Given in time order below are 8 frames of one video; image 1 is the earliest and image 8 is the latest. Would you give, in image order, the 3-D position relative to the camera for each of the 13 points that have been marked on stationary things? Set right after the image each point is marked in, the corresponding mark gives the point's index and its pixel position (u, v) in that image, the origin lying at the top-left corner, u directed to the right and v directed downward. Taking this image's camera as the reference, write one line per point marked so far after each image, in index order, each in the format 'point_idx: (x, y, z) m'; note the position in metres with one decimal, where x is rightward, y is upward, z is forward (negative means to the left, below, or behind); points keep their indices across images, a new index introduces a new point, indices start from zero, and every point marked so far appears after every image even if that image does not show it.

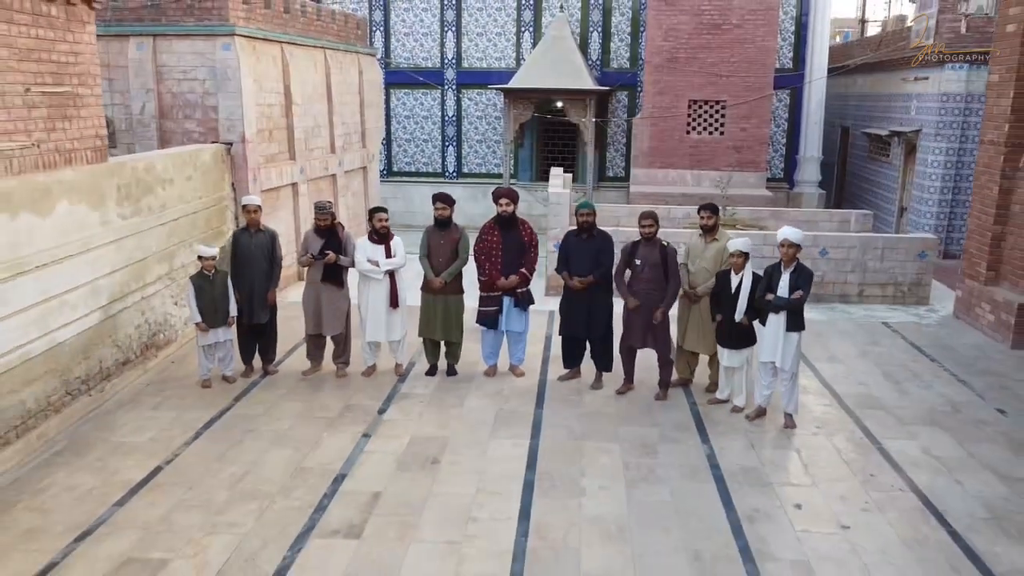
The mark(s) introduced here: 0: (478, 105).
0: (-0.6, +3.0, +13.7) m
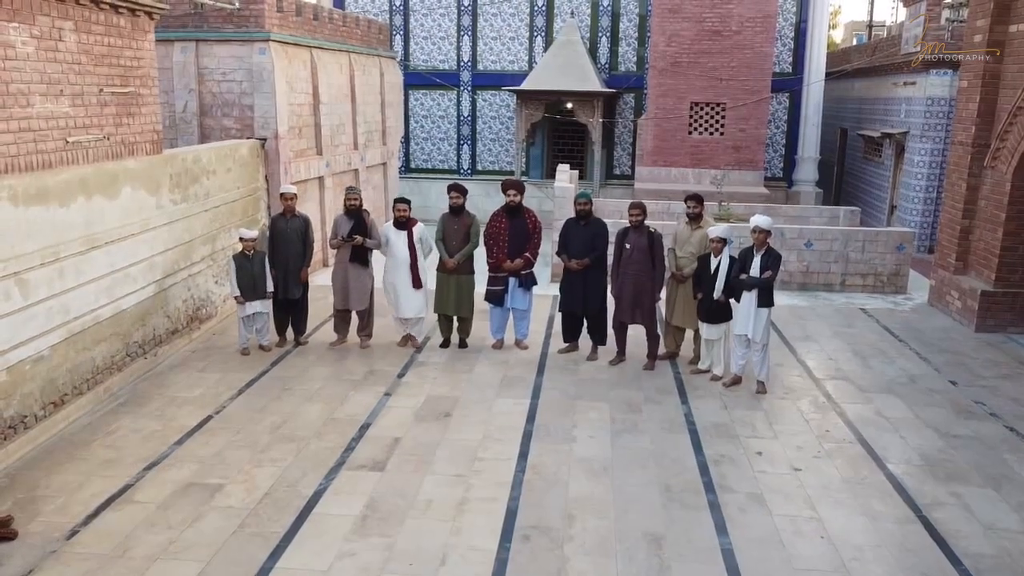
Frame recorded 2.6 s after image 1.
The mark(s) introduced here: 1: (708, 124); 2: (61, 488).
0: (-0.3, +3.1, +14.4) m
1: (+2.9, +2.4, +12.2) m
2: (-2.3, -1.0, +4.3) m
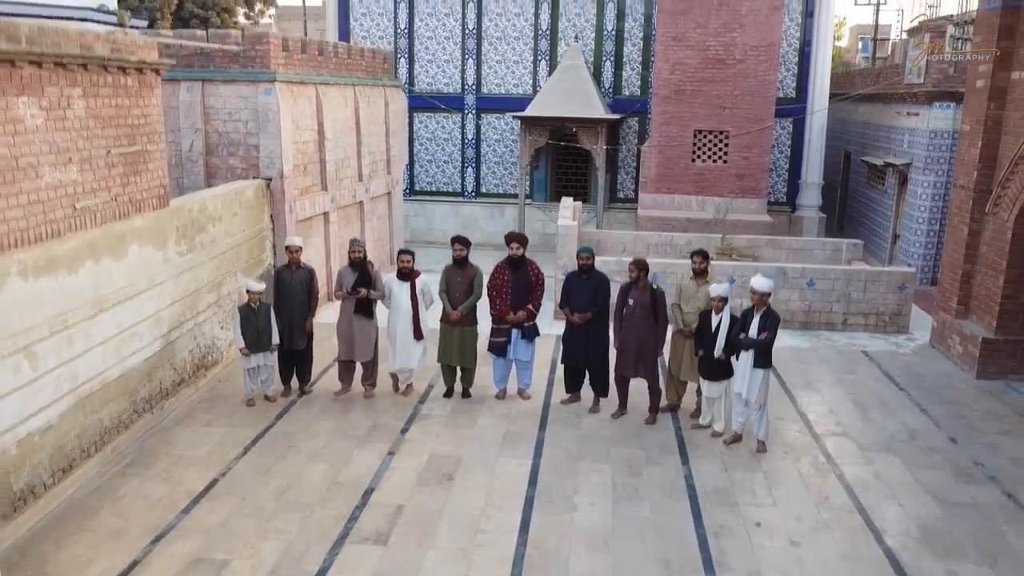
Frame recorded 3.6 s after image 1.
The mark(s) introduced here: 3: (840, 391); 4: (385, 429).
0: (-0.3, +2.7, +14.4) m
1: (+2.9, +2.0, +12.2) m
2: (-2.3, -1.4, +4.4) m
3: (+2.8, -0.9, +7.1) m
4: (-0.9, -1.0, +6.2) m
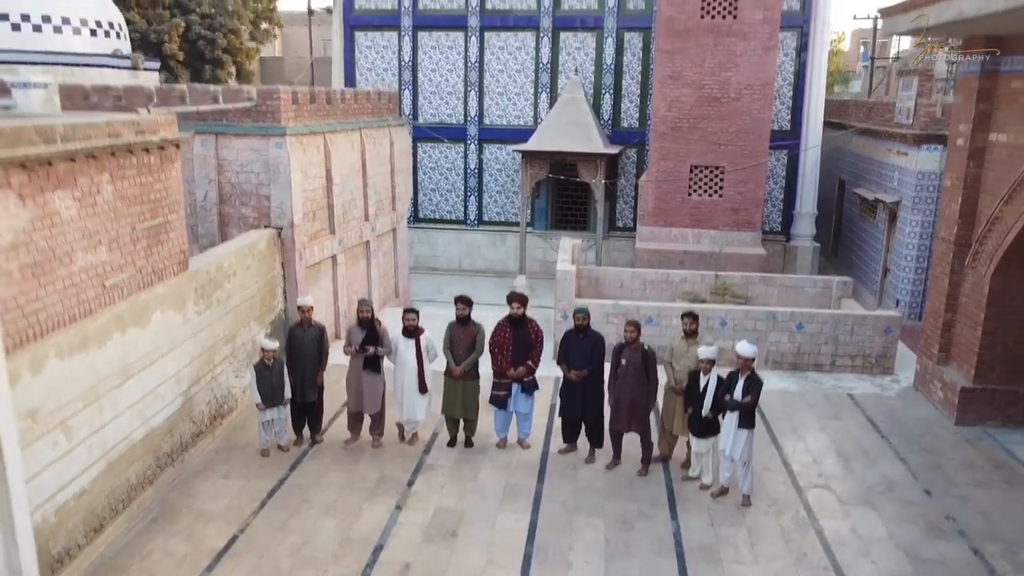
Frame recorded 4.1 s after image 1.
0: (-0.2, +2.3, +14.8) m
1: (+2.9, +1.5, +12.6) m
2: (-2.3, -1.9, +4.7) m
3: (+2.8, -1.3, +7.4) m
4: (-0.9, -1.5, +6.5) m
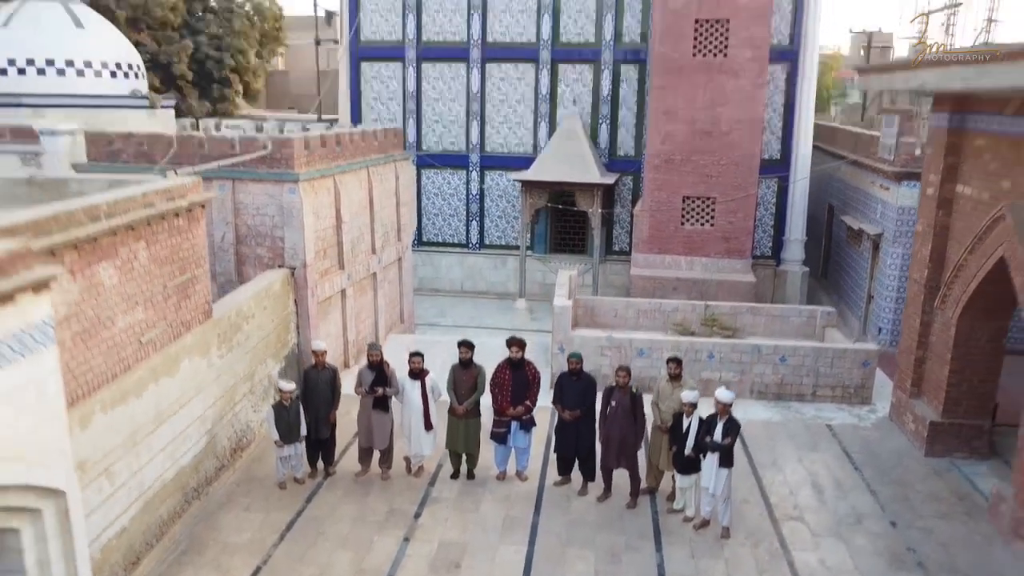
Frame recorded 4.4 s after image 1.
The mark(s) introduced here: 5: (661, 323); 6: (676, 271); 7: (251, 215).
0: (-0.2, +1.9, +15.4) m
1: (+2.9, +1.1, +13.1) m
2: (-2.3, -2.3, +5.3) m
3: (+2.8, -1.7, +8.0) m
4: (-0.9, -1.9, +7.1) m
5: (+2.0, -0.5, +11.3) m
6: (+2.6, +0.3, +13.2) m
7: (-2.9, +0.8, +9.4) m
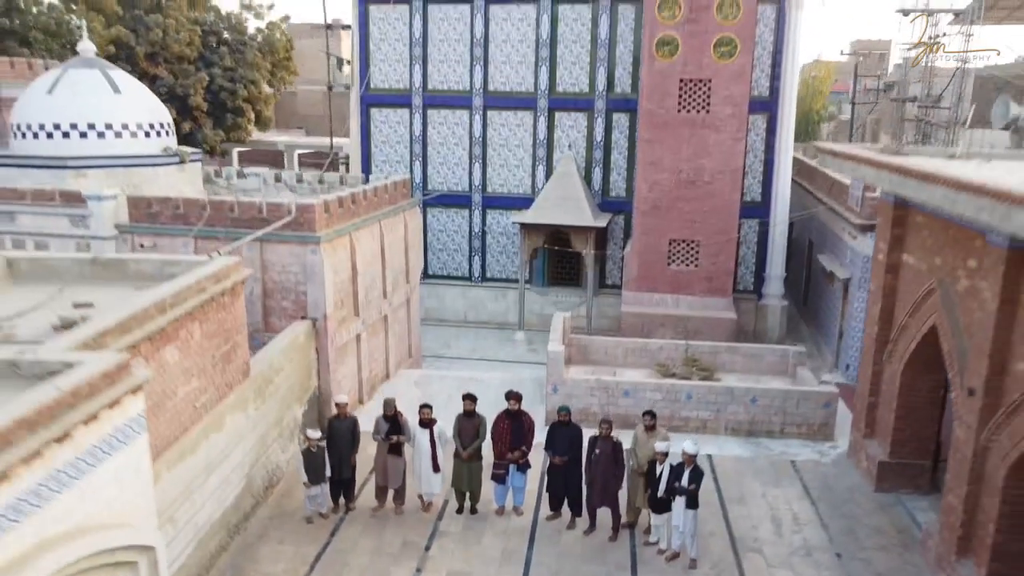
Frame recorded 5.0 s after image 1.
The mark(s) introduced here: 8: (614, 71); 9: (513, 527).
0: (-0.2, +1.3, +16.5) m
1: (+2.9, +0.5, +14.2) m
2: (-2.4, -2.9, +6.4) m
3: (+2.7, -2.4, +9.1) m
4: (-1.0, -2.5, +8.2) m
5: (+2.0, -1.1, +12.4) m
6: (+2.6, -0.3, +14.3) m
7: (-3.0, +0.2, +10.5) m
8: (+1.9, +4.0, +15.5) m
9: (0.0, -2.5, +8.6) m
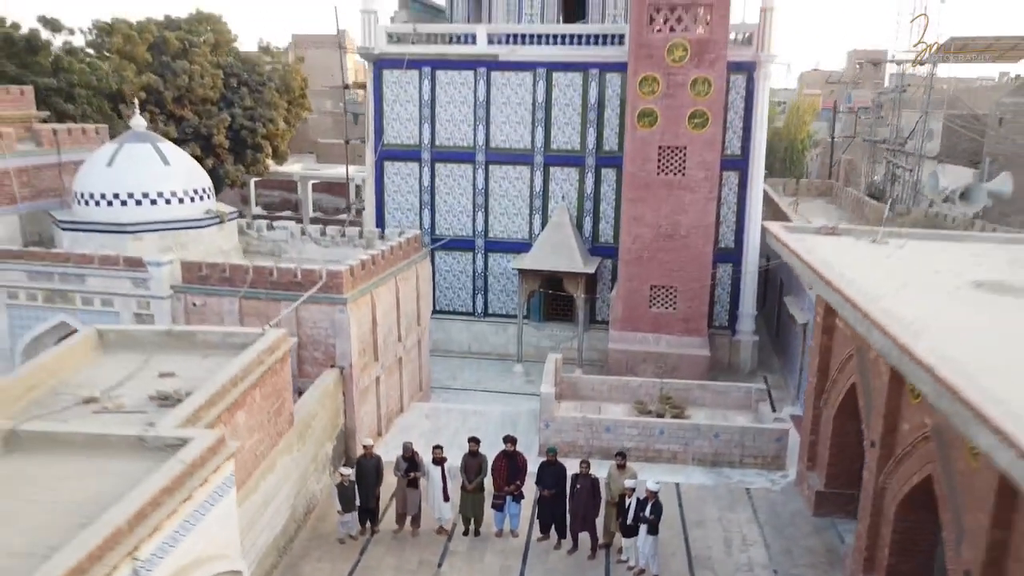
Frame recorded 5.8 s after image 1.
0: (-0.2, +0.5, +18.3) m
1: (+2.9, -0.3, +16.0) m
2: (-2.4, -3.7, +8.3) m
3: (+2.7, -3.1, +10.9) m
4: (-1.0, -3.3, +10.0) m
5: (+2.0, -1.9, +14.3) m
6: (+2.6, -1.1, +16.2) m
7: (-3.0, -0.6, +12.3) m
8: (+1.9, +3.3, +17.3) m
9: (0.0, -3.2, +10.4) m
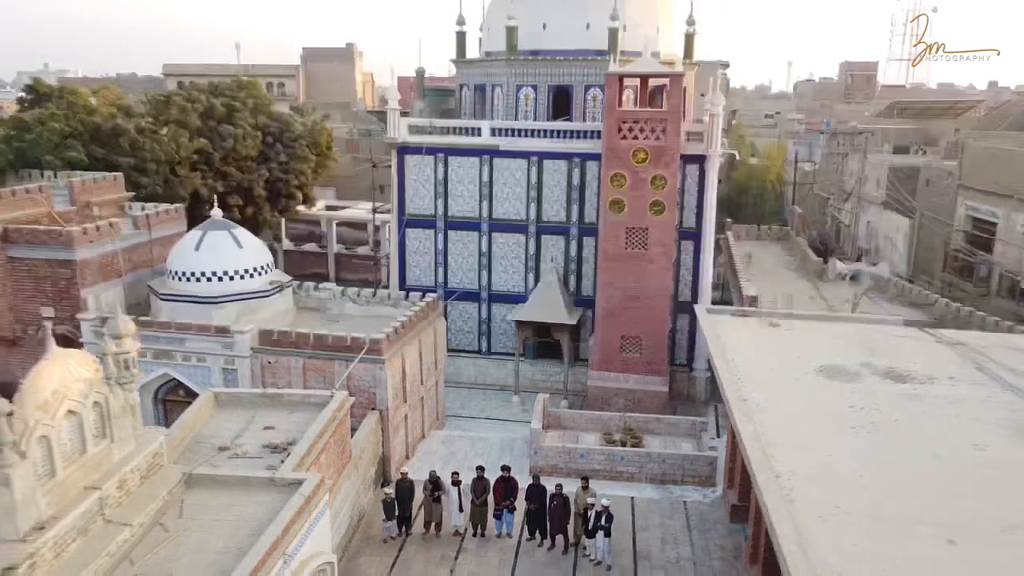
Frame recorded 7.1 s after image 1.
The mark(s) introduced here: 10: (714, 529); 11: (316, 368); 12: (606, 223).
0: (-0.3, -0.7, +22.3) m
1: (+2.9, -1.4, +20.0) m
2: (-2.5, -5.0, +12.3) m
3: (+2.6, -4.4, +15.0) m
4: (-1.1, -4.6, +14.1) m
5: (+1.9, -3.1, +18.3) m
6: (+2.5, -2.3, +20.2) m
7: (-3.1, -1.8, +16.4) m
8: (+1.8, +2.1, +21.3) m
9: (-0.1, -4.5, +14.5) m
10: (+3.6, -4.3, +15.0) m
11: (-3.9, -1.6, +16.6) m
12: (+2.2, +1.5, +19.5) m
